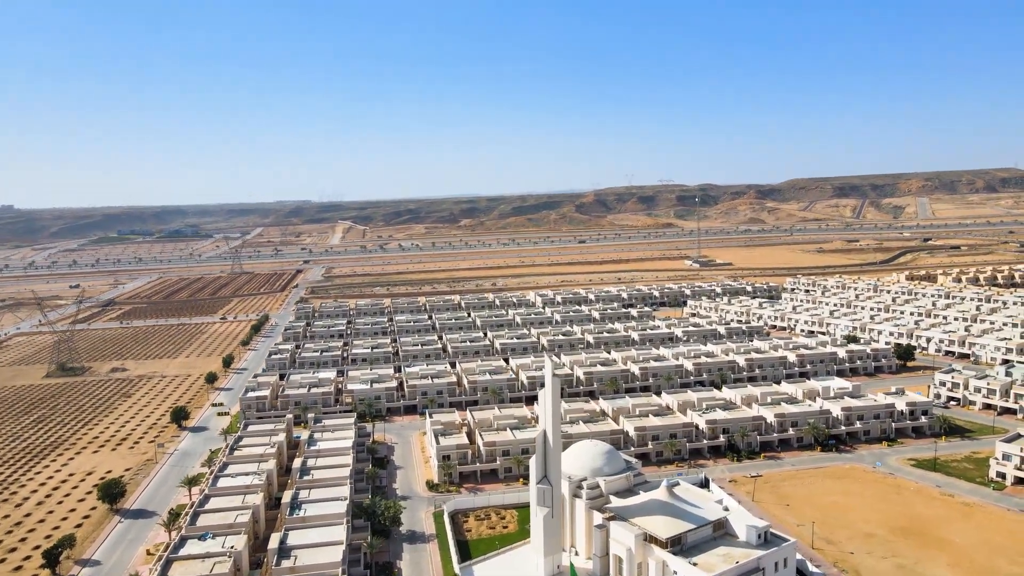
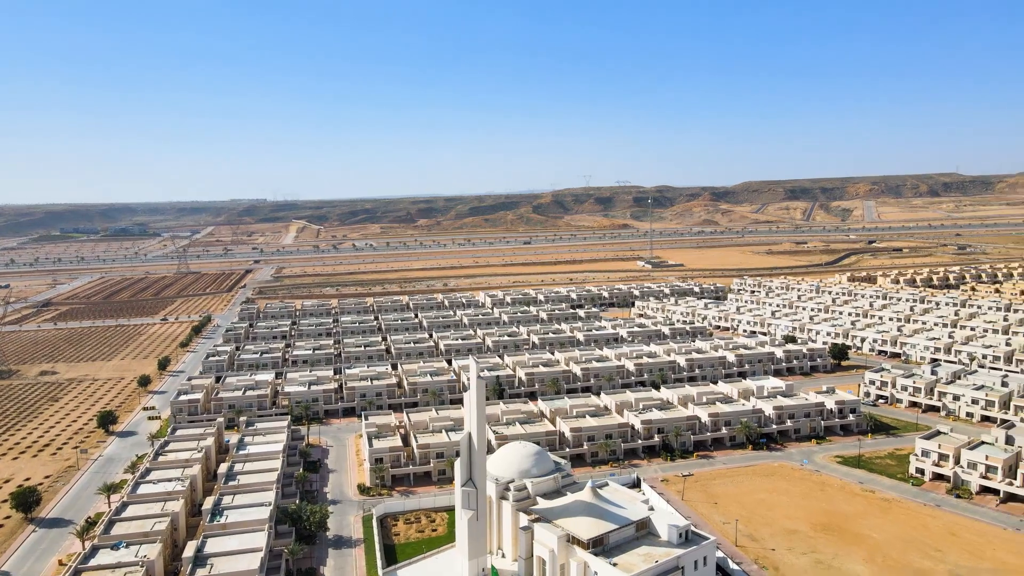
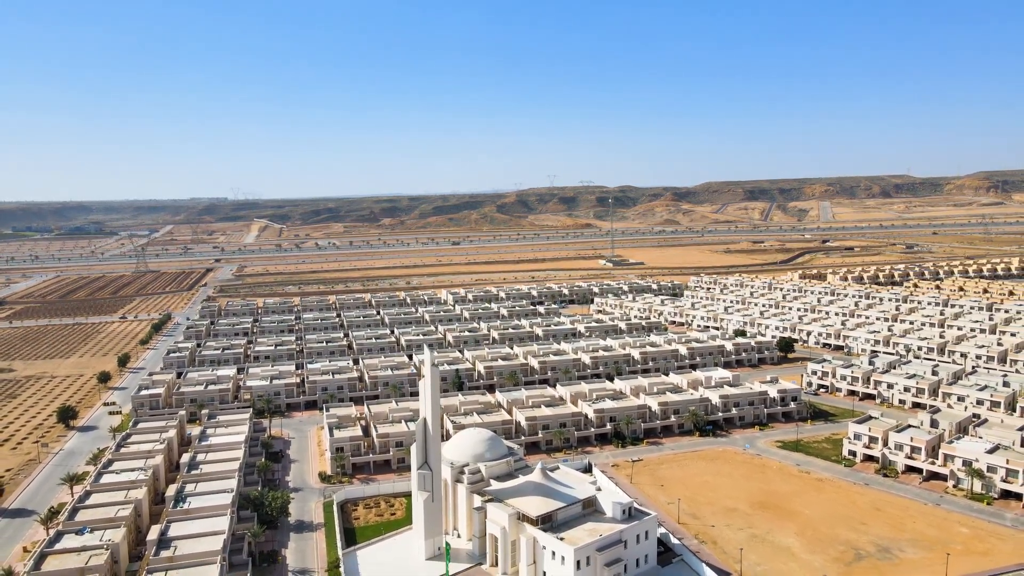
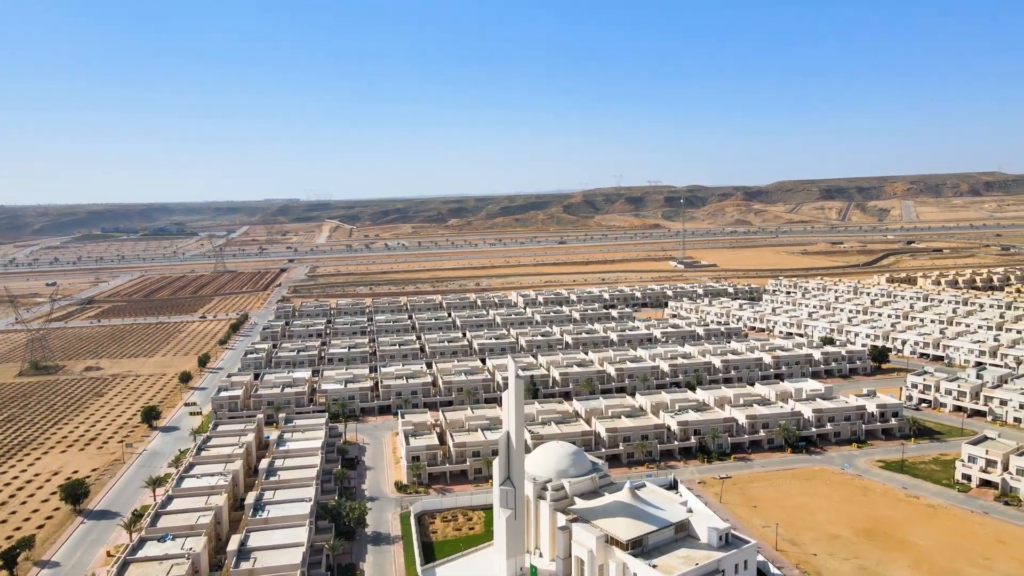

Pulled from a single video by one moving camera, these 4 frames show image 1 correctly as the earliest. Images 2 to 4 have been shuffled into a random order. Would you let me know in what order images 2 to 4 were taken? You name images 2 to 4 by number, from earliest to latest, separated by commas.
4, 2, 3
